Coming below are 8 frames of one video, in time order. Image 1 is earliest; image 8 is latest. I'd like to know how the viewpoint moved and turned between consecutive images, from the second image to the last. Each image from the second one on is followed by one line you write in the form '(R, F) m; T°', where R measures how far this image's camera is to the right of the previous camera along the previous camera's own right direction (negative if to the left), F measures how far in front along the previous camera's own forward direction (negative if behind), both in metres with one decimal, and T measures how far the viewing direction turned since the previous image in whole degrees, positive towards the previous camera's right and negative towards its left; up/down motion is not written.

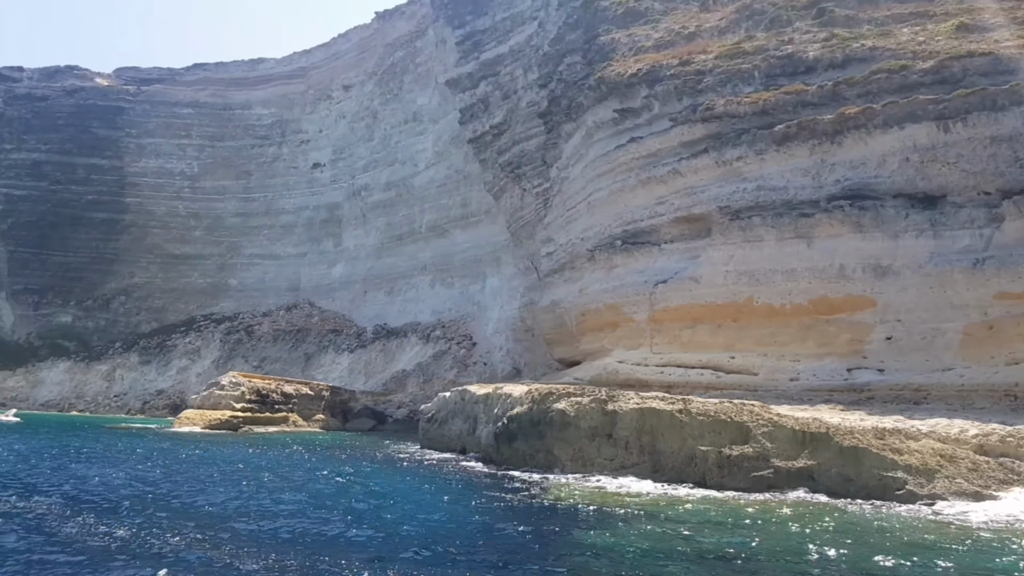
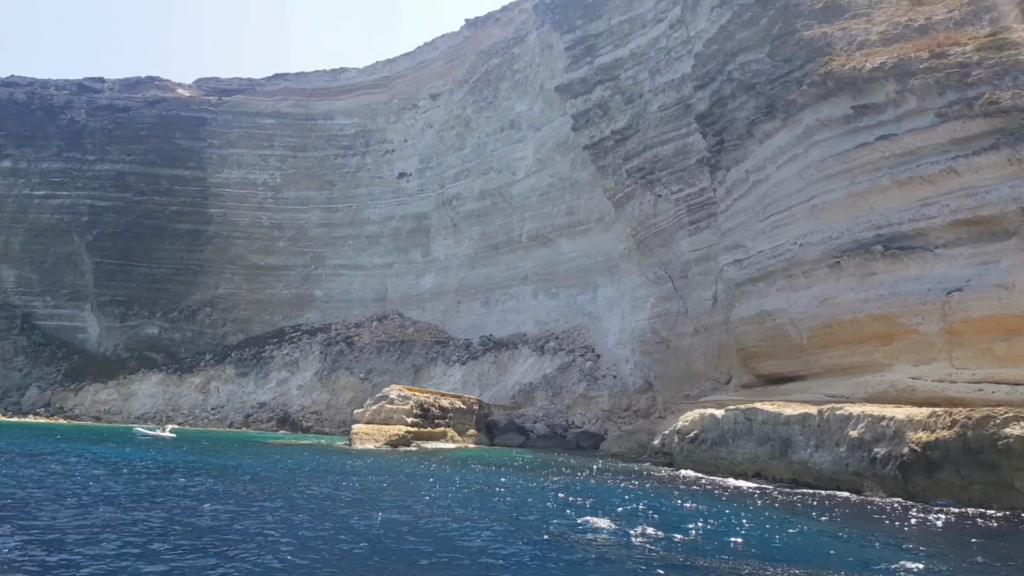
(-3.8, +0.9) m; -2°
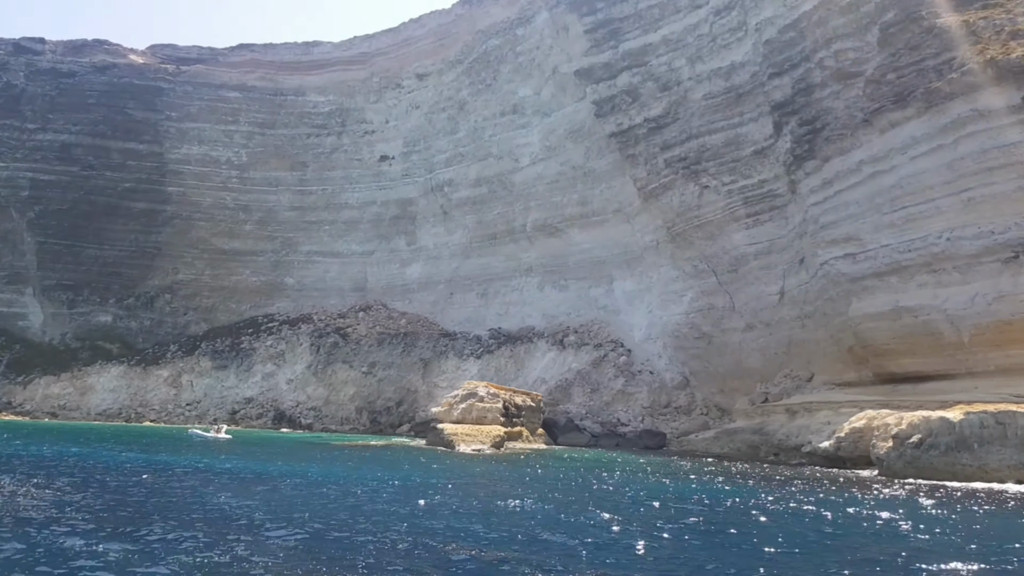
(-4.2, +1.6) m; +6°
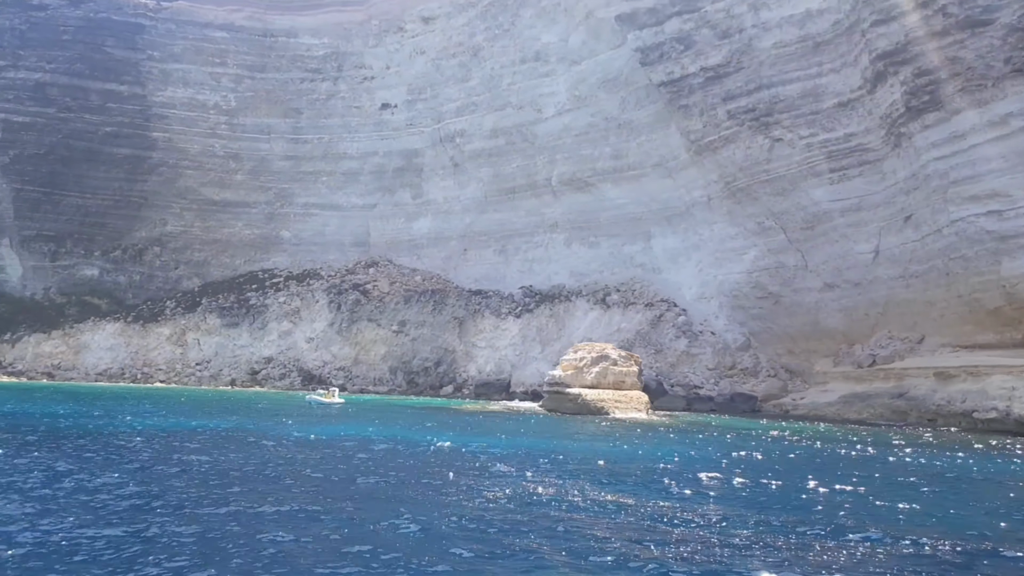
(-4.2, +1.7) m; +5°
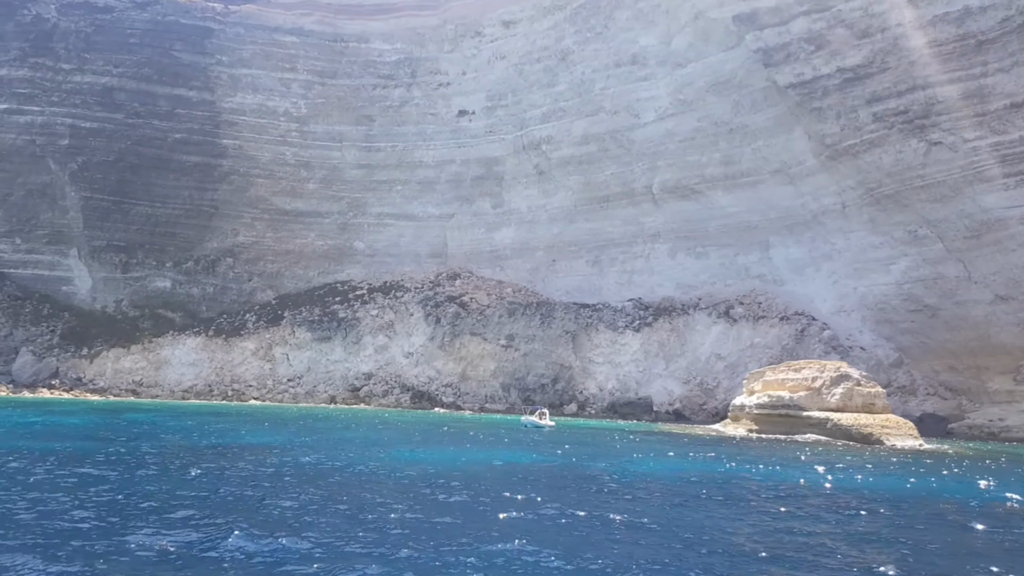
(-4.3, +1.5) m; 0°
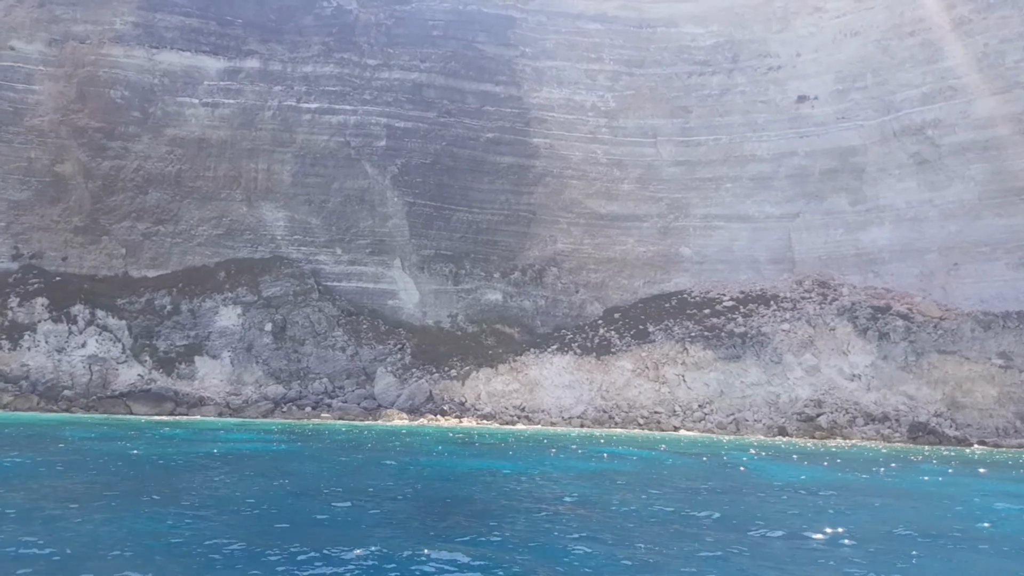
(-12.8, +3.9) m; -5°
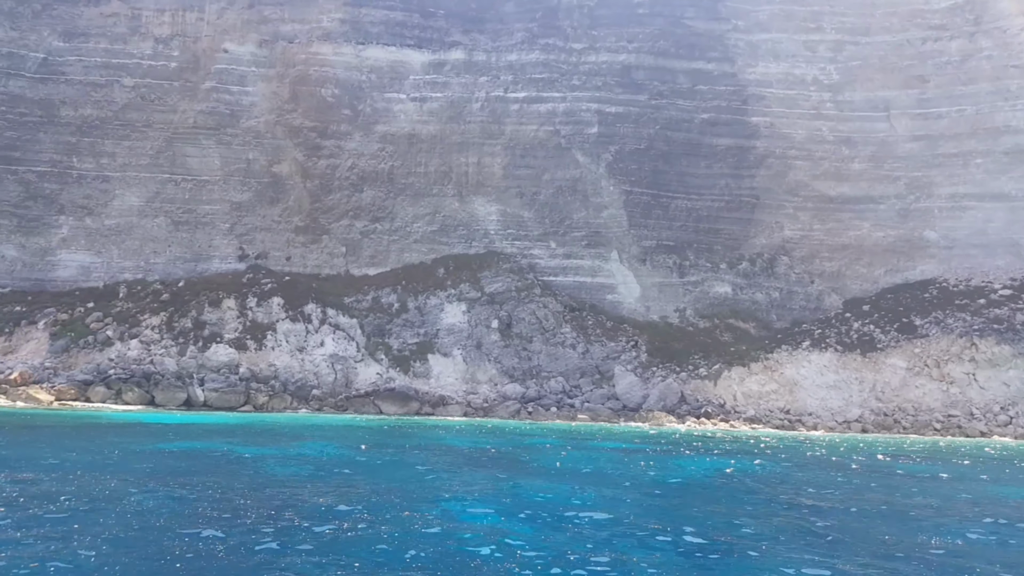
(-5.0, +1.4) m; -7°
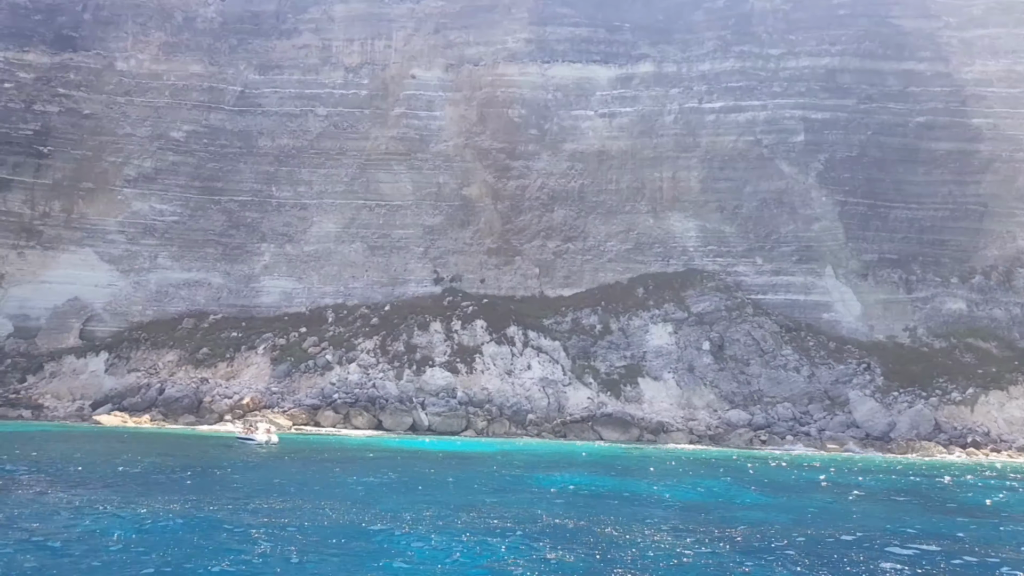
(-3.9, +0.7) m; -7°
